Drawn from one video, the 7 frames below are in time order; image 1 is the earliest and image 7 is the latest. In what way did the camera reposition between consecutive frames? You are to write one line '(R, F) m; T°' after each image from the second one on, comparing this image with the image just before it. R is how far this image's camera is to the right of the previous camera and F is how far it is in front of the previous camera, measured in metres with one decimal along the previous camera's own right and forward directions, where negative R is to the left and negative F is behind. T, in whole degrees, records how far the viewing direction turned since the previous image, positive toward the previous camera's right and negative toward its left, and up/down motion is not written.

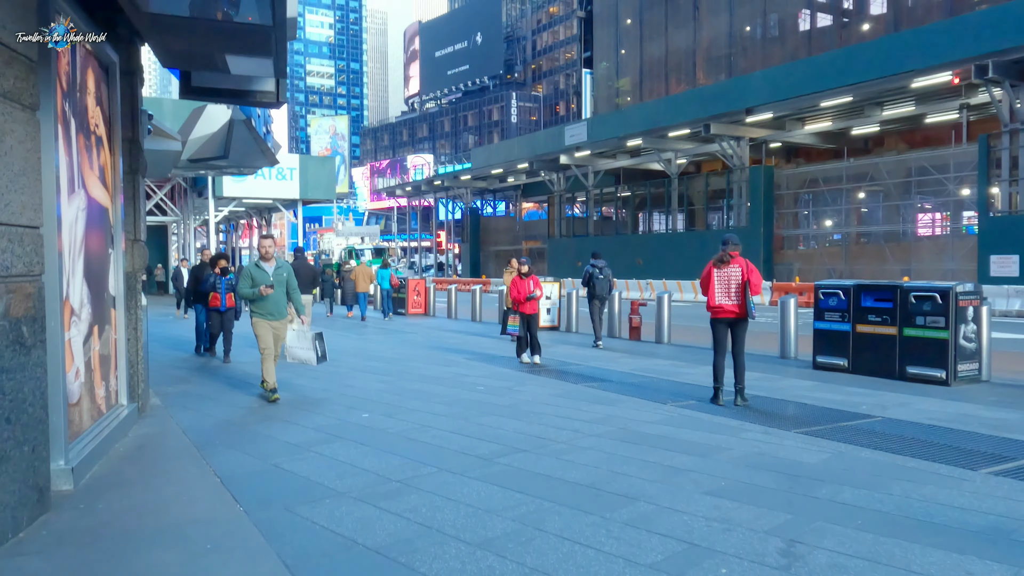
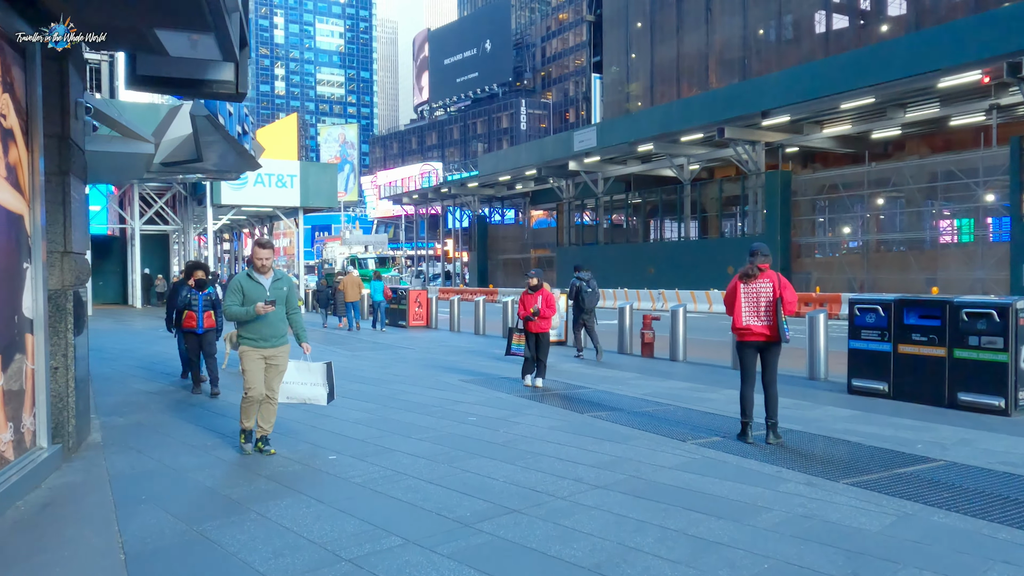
(+0.2, +1.1) m; -1°
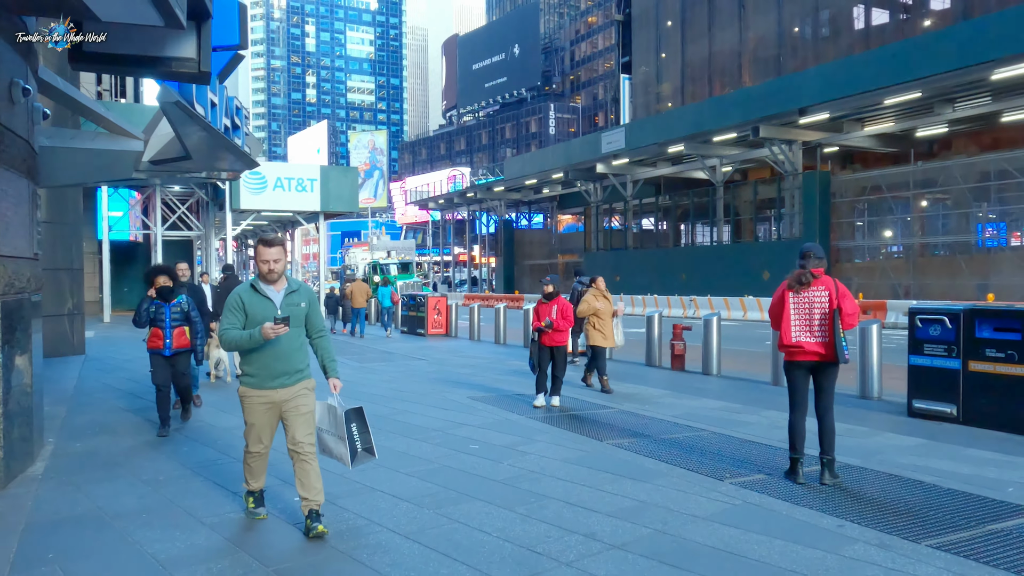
(+0.2, +1.1) m; -2°
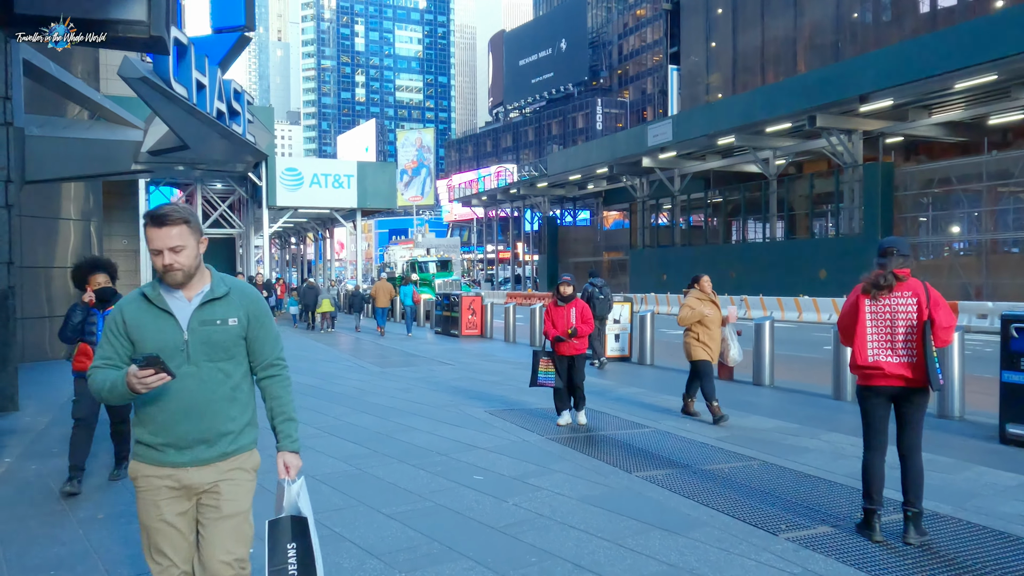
(+0.3, +1.1) m; -4°
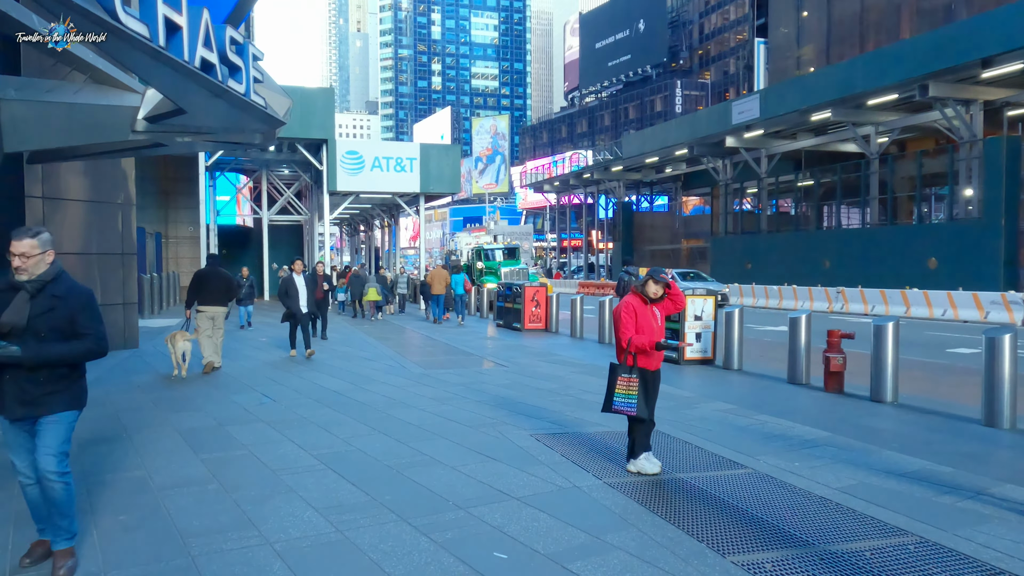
(+0.2, +1.9) m; -6°
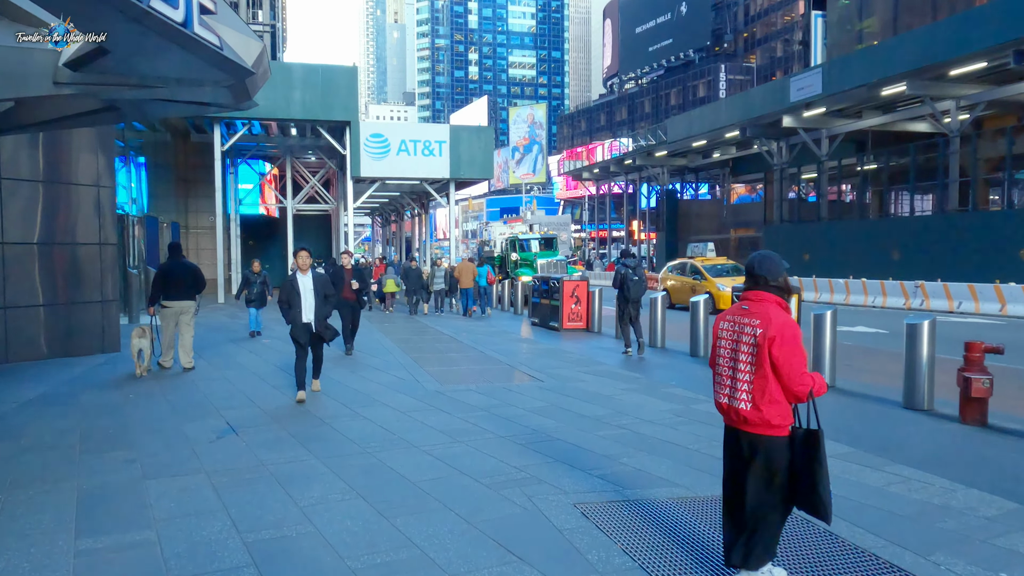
(0.0, +2.3) m; -3°
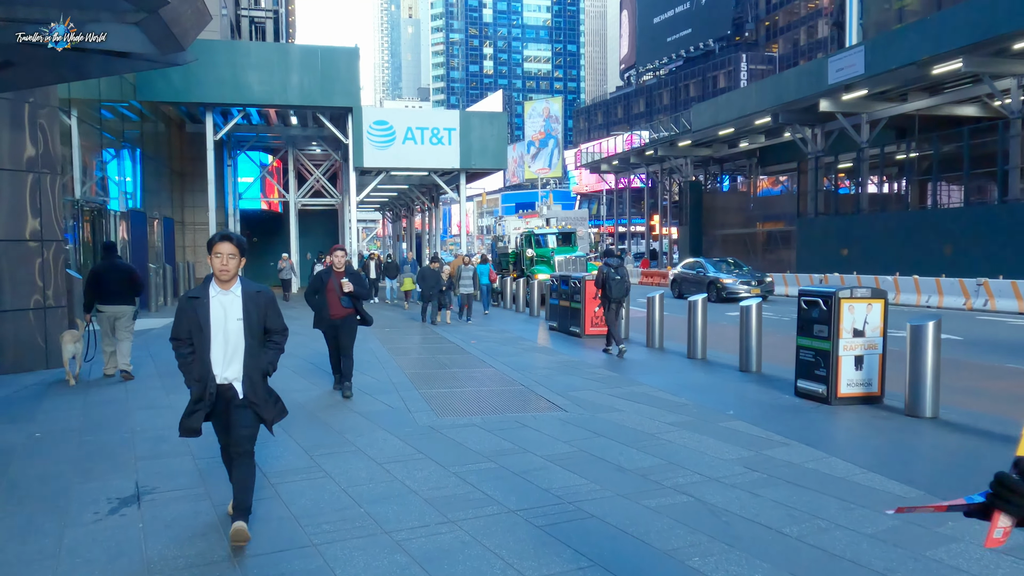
(0.0, +2.1) m; -1°
